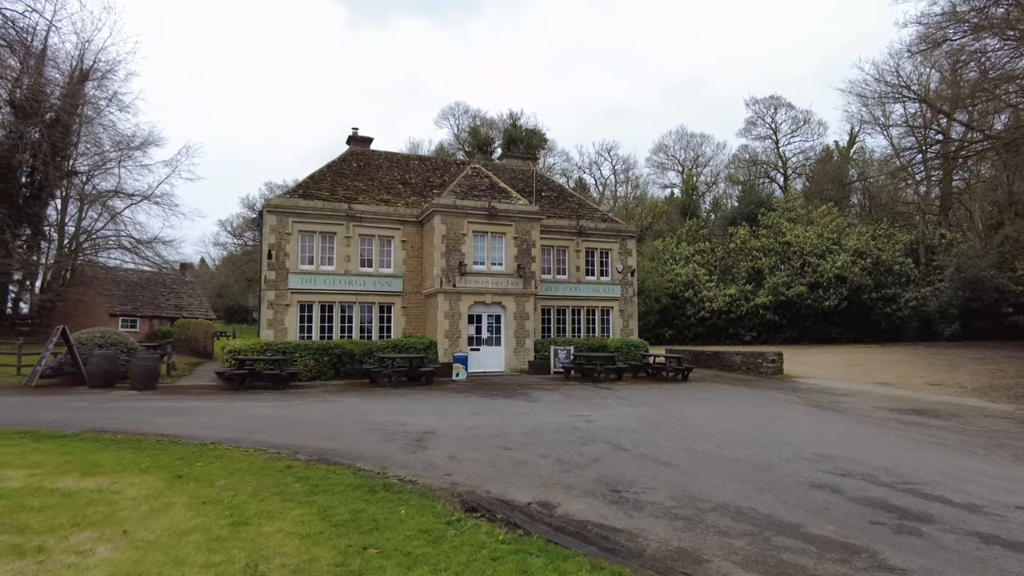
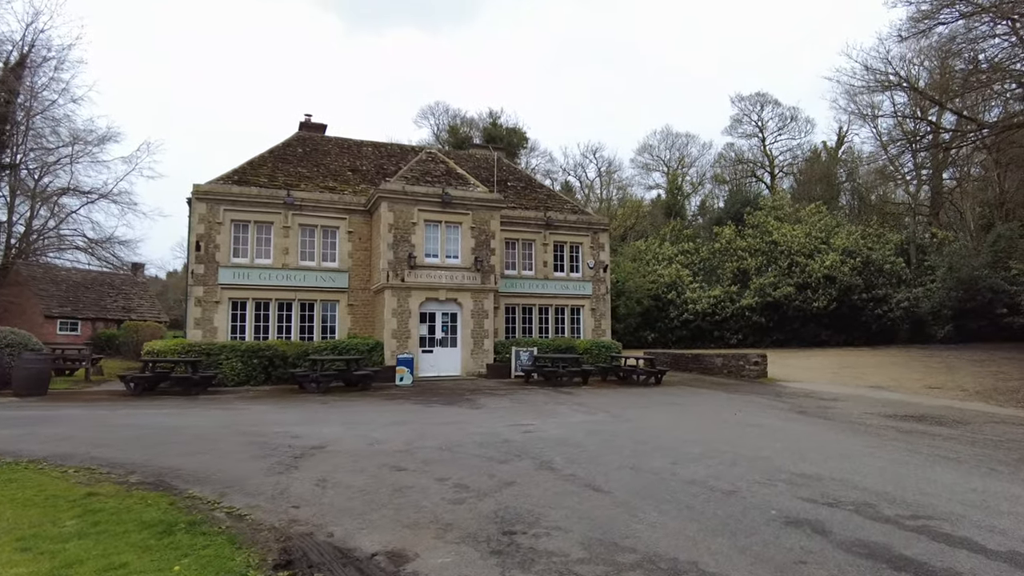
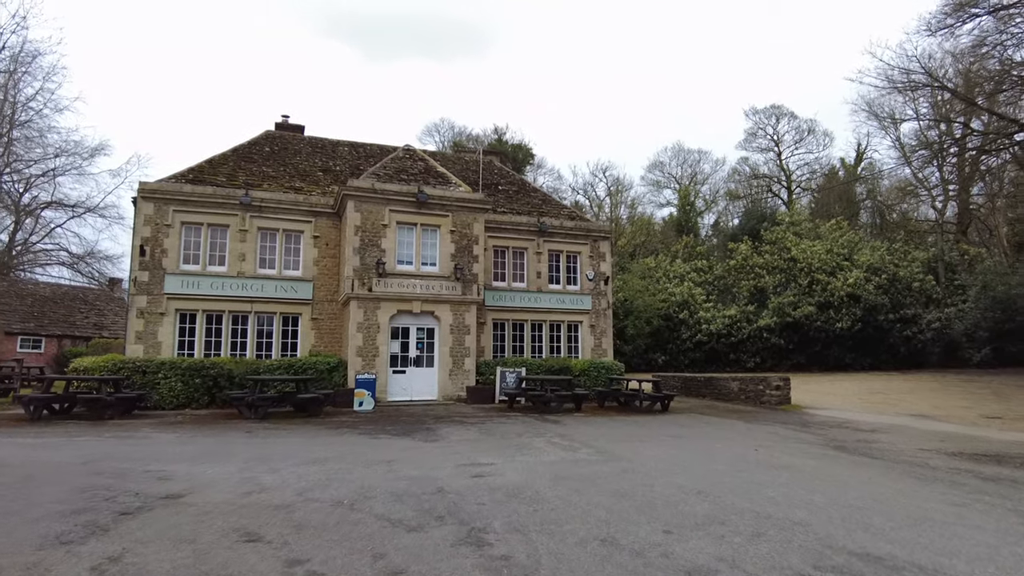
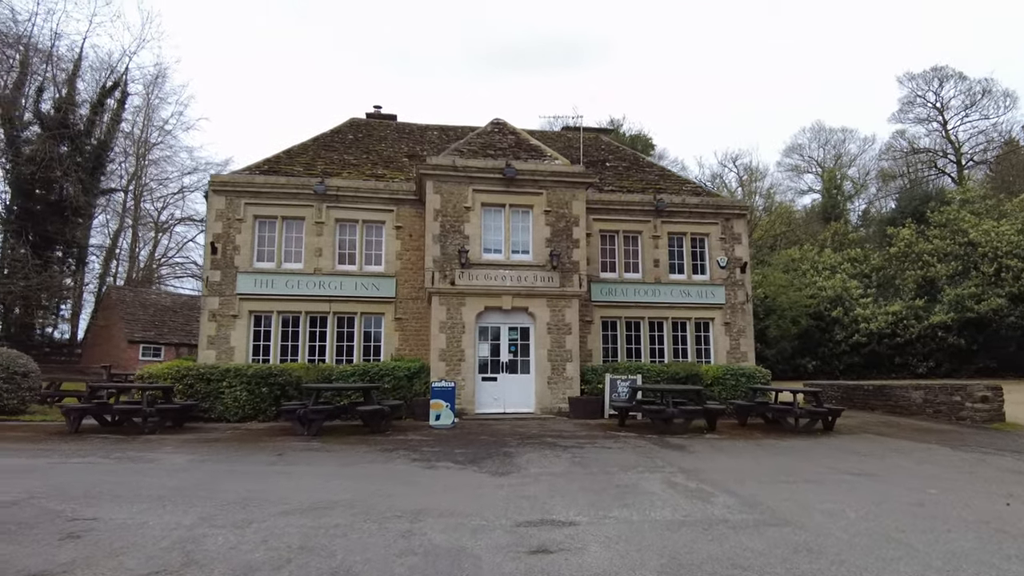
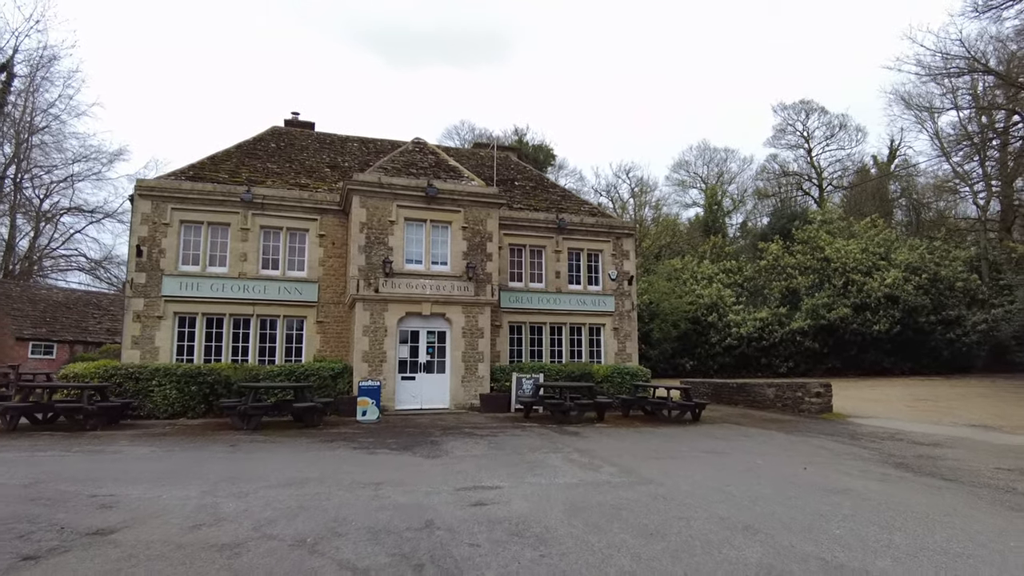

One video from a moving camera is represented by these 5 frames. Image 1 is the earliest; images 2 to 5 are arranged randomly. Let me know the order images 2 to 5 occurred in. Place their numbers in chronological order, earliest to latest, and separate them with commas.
2, 3, 5, 4
